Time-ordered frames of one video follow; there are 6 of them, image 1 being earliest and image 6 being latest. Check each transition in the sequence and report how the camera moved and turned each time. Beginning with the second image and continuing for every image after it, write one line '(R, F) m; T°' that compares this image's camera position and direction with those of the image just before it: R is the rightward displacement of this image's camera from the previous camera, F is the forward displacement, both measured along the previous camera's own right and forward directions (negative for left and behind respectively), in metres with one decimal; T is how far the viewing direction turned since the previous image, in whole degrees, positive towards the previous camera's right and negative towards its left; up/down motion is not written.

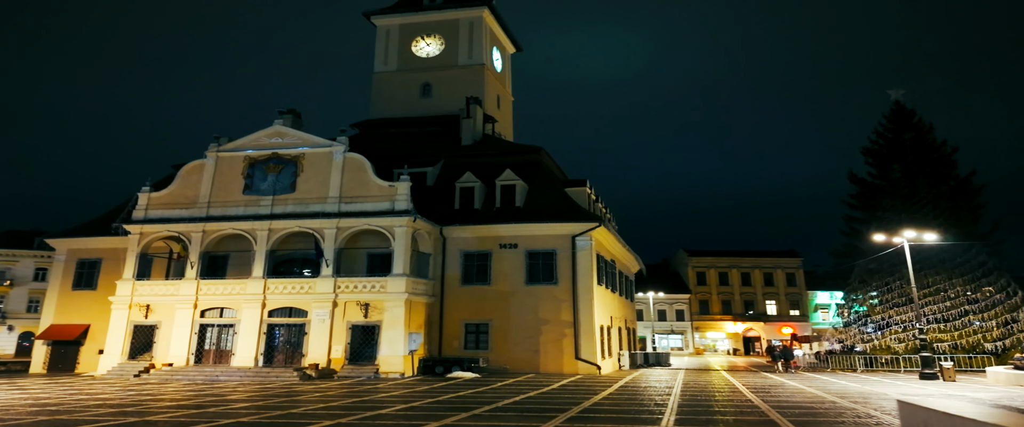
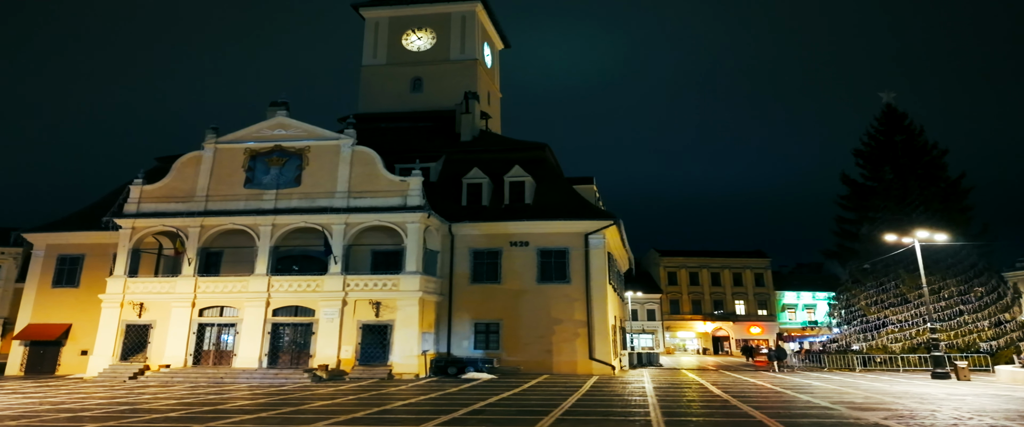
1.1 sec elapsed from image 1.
(-1.9, +0.7) m; +3°
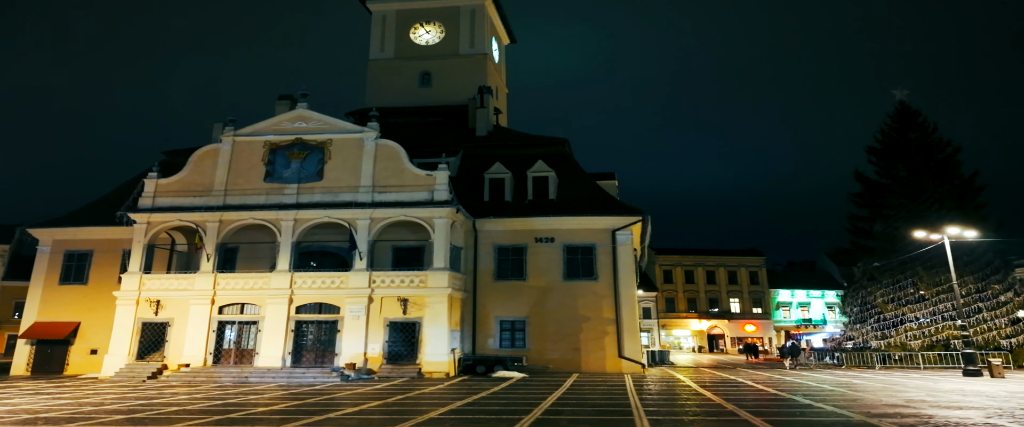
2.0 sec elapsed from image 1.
(-1.5, +0.5) m; +1°
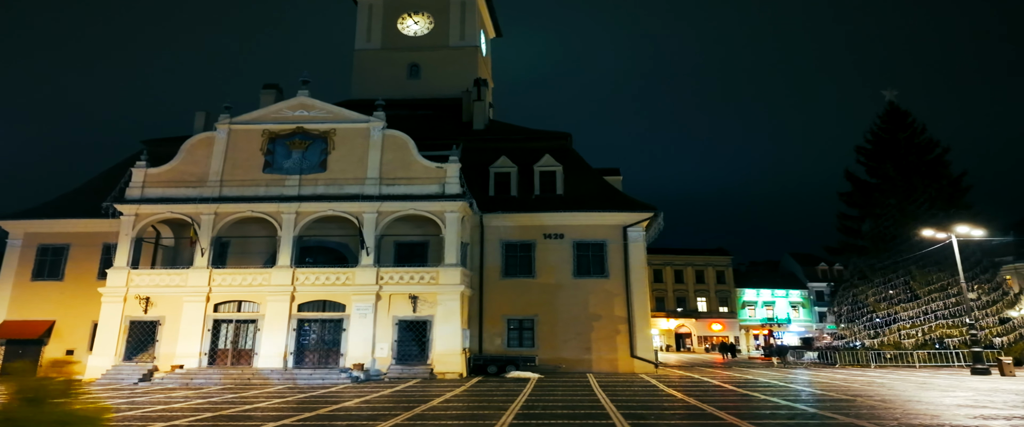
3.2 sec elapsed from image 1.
(-1.7, +0.8) m; +3°
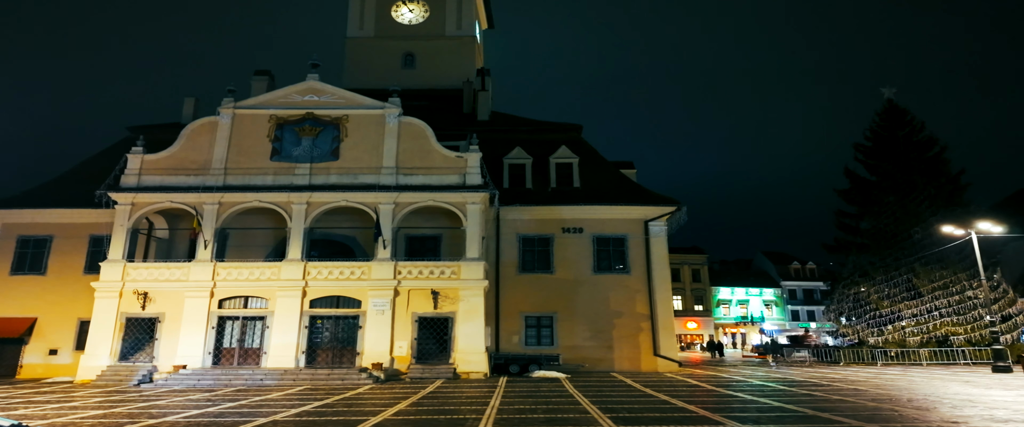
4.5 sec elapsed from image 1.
(-1.8, +1.0) m; +3°
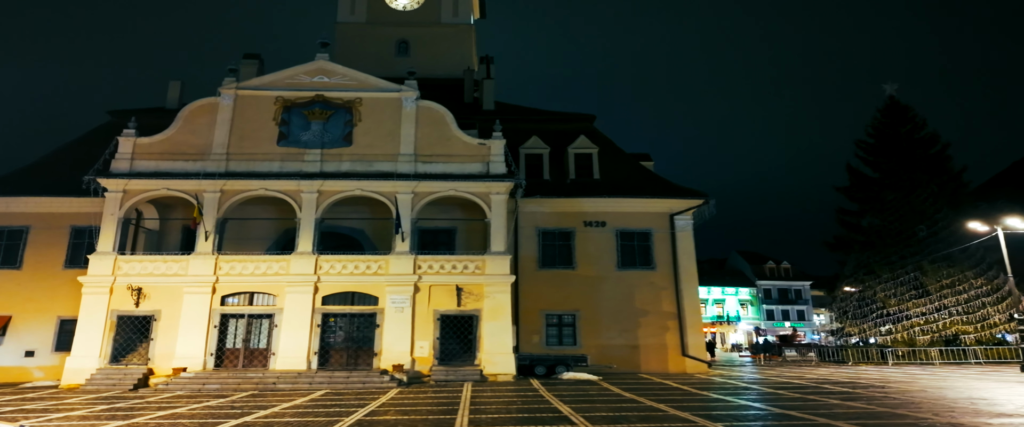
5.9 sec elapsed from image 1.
(-1.8, +1.4) m; +2°
